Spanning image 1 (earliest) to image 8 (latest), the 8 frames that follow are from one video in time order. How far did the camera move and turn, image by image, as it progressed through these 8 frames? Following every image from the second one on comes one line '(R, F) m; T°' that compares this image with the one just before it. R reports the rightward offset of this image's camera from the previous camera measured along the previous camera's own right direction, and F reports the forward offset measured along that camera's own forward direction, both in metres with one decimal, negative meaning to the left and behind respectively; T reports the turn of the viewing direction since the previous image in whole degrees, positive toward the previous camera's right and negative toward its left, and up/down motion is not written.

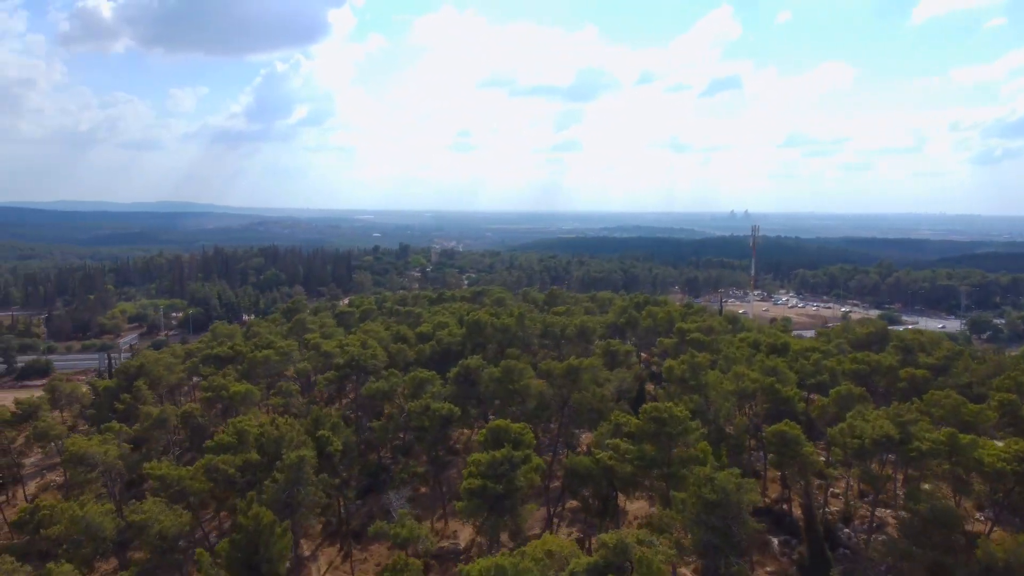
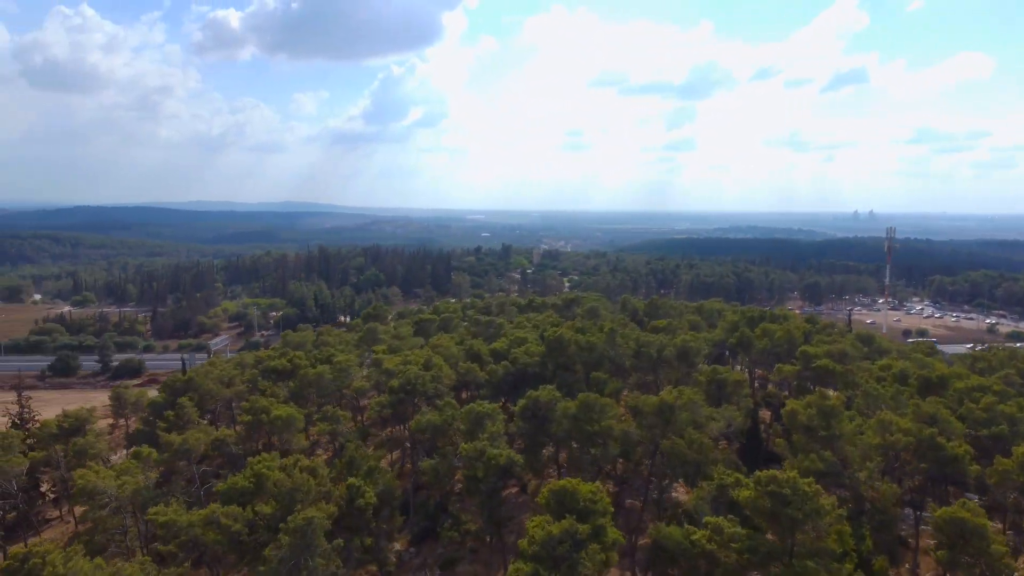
(+0.8, +4.8) m; -8°
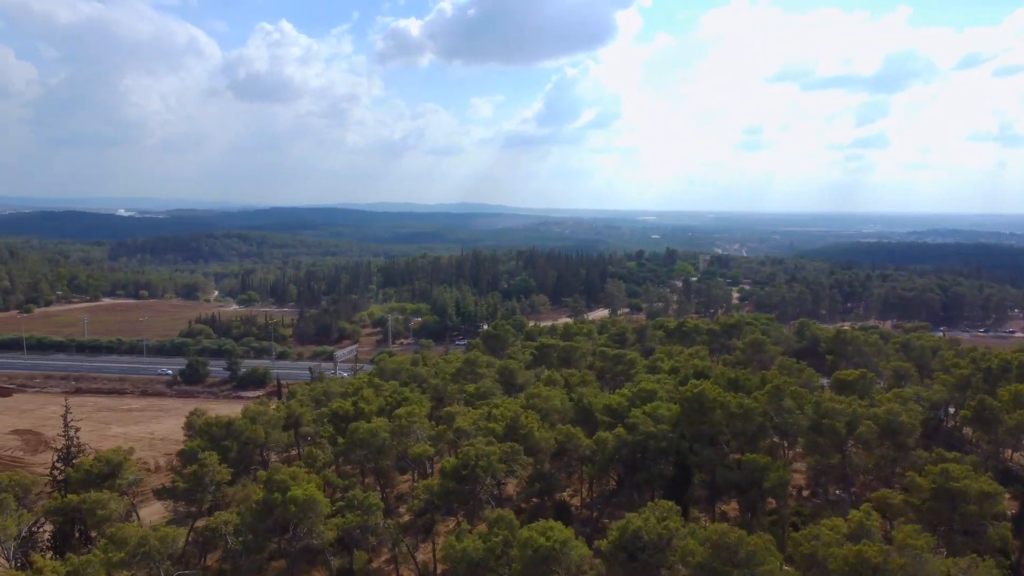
(+1.3, +8.2) m; -12°
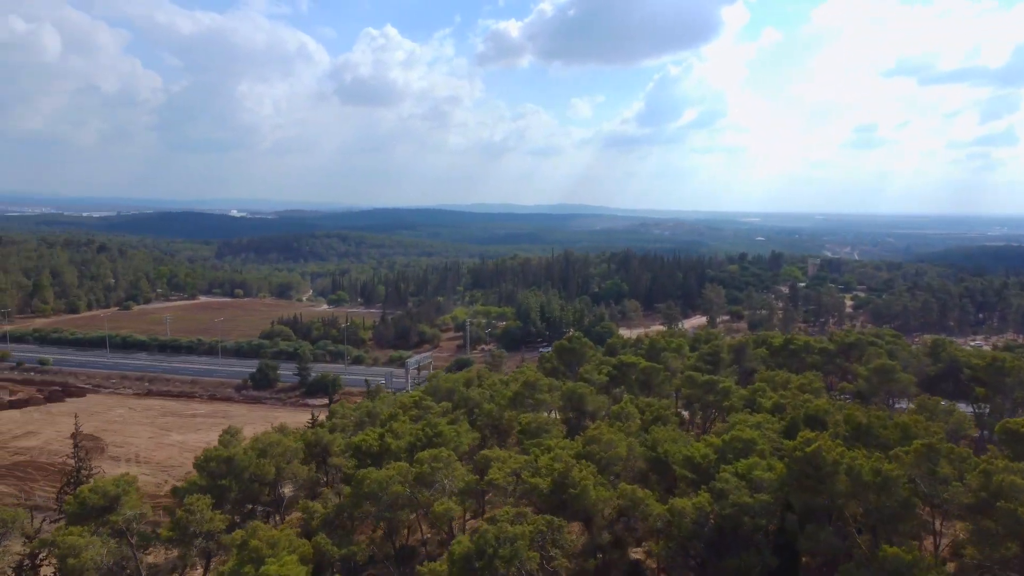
(+1.0, +5.0) m; -7°
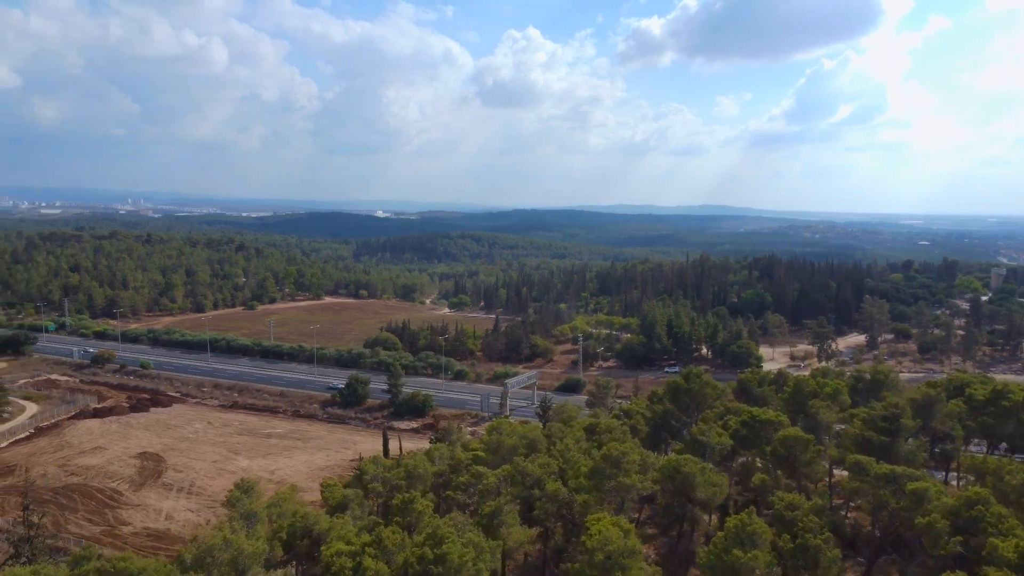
(+1.4, +8.0) m; -10°
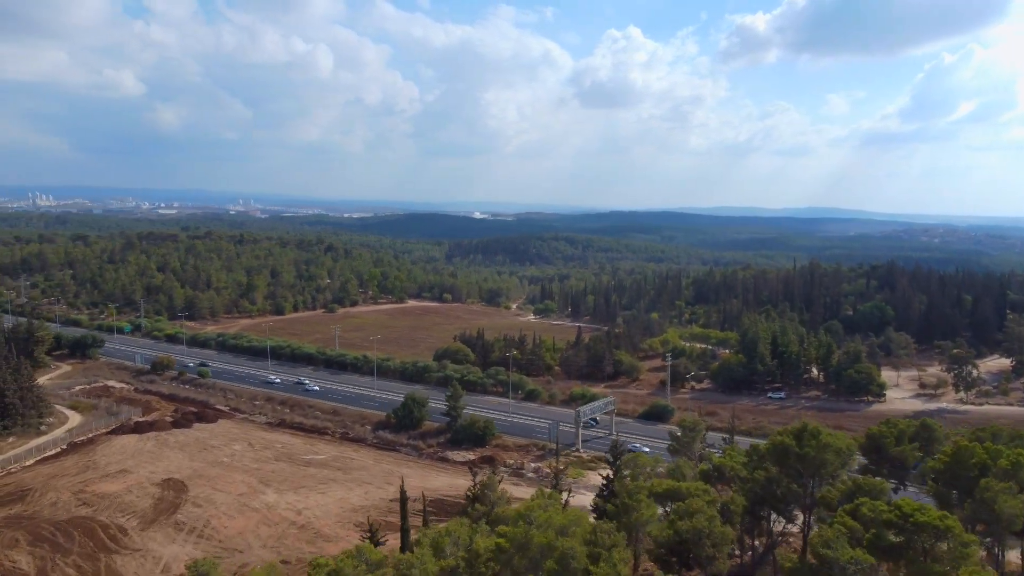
(+1.2, +6.9) m; -7°
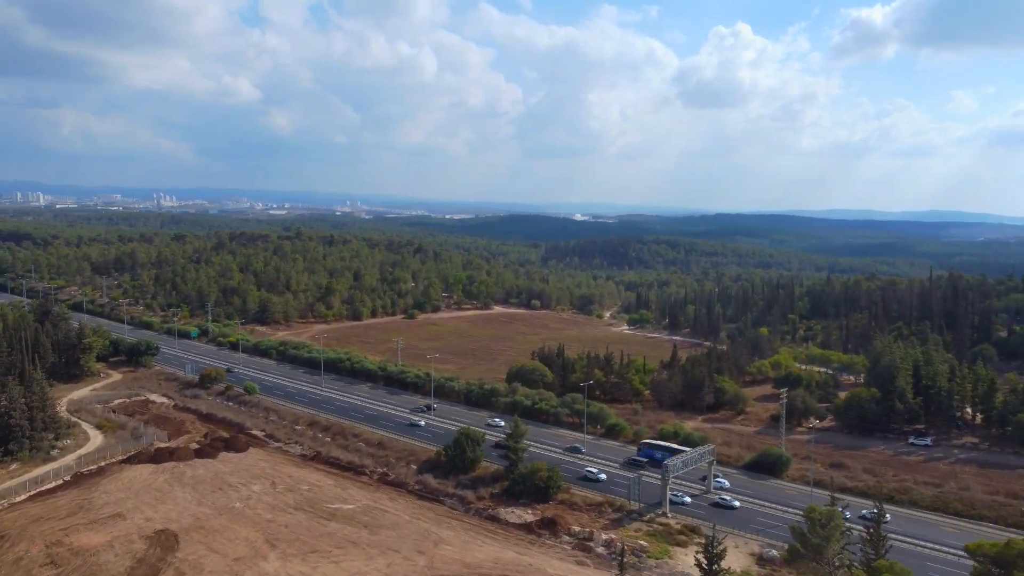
(+1.2, +8.8) m; -7°
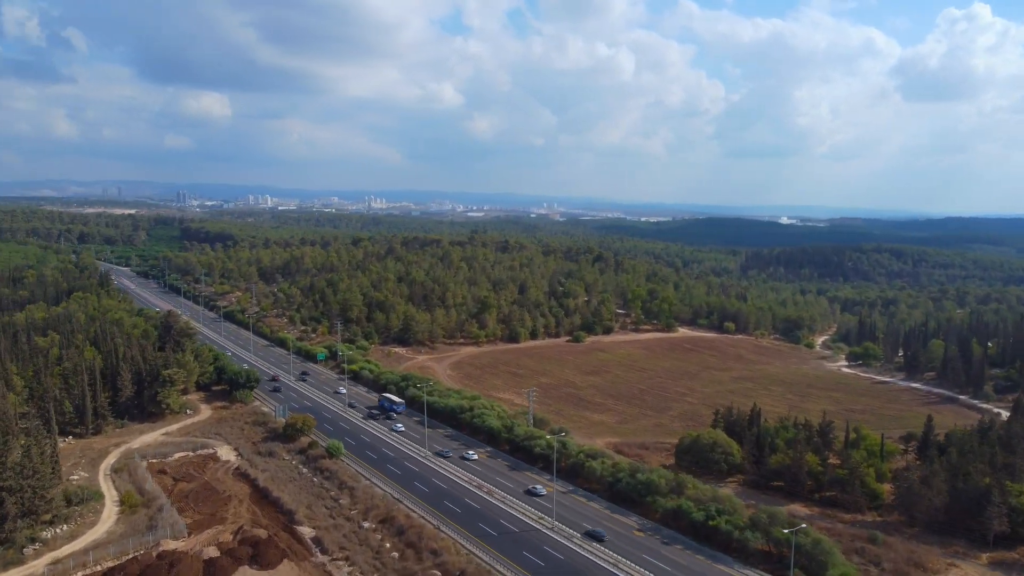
(+1.3, +16.7) m; -14°
